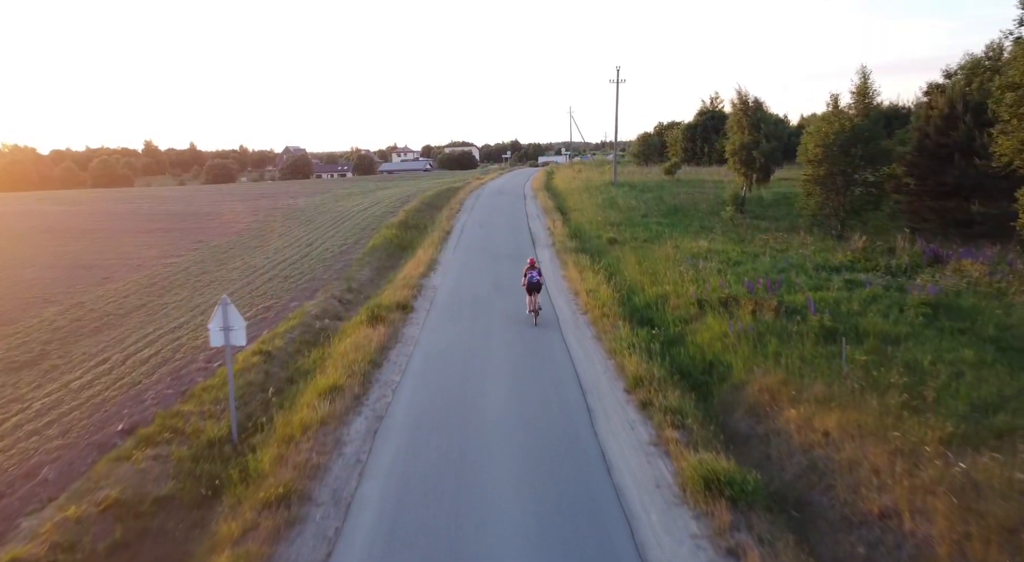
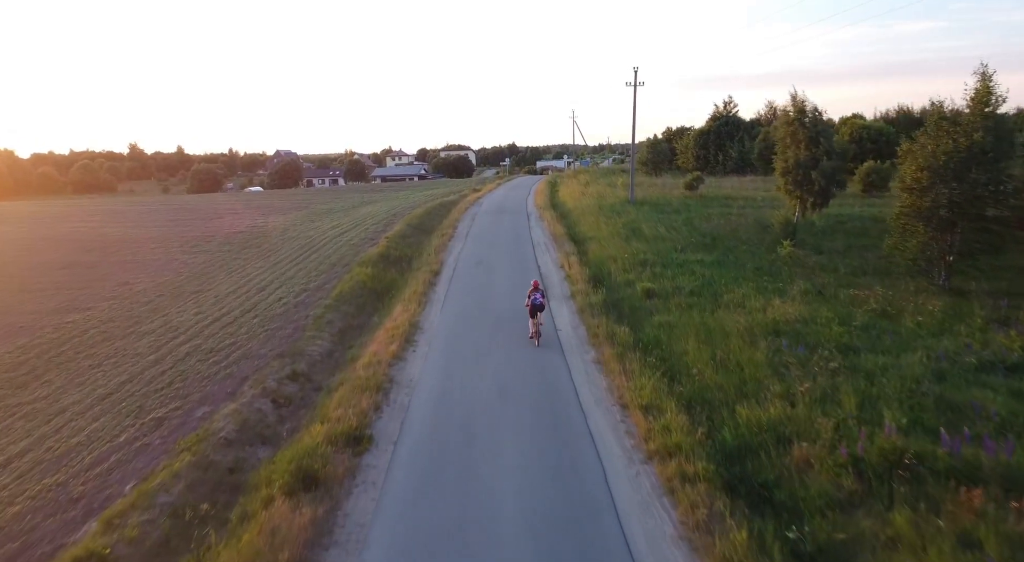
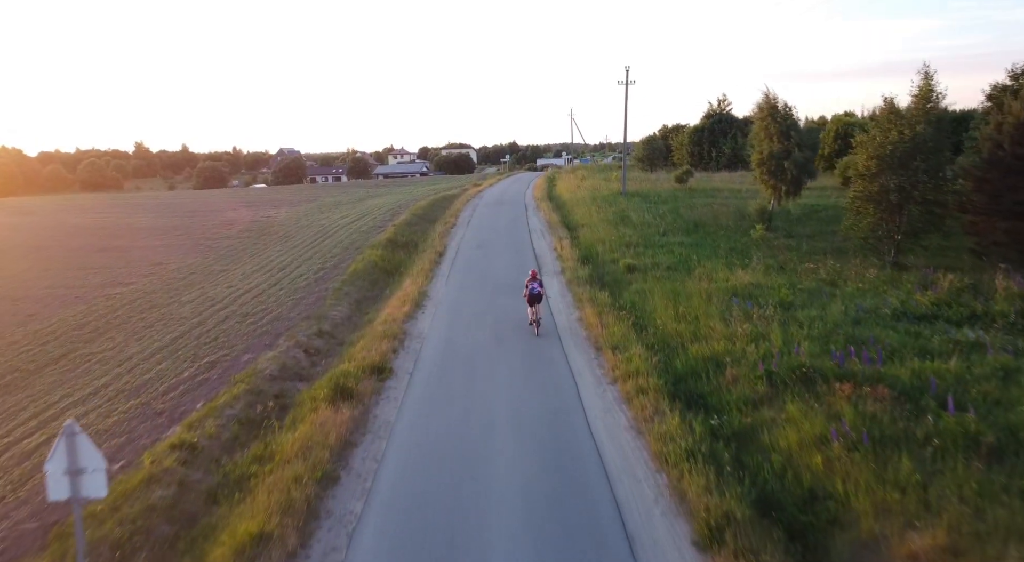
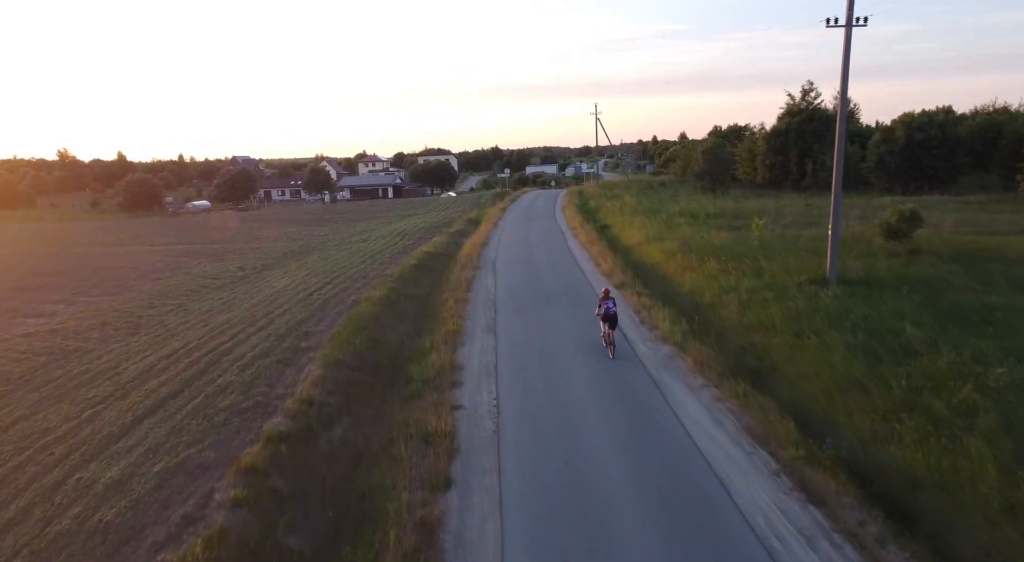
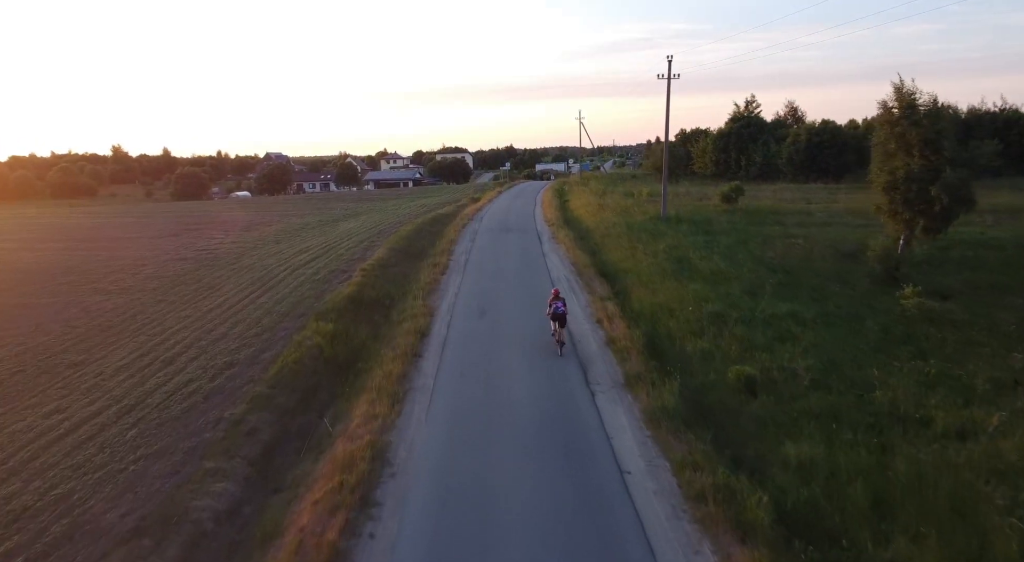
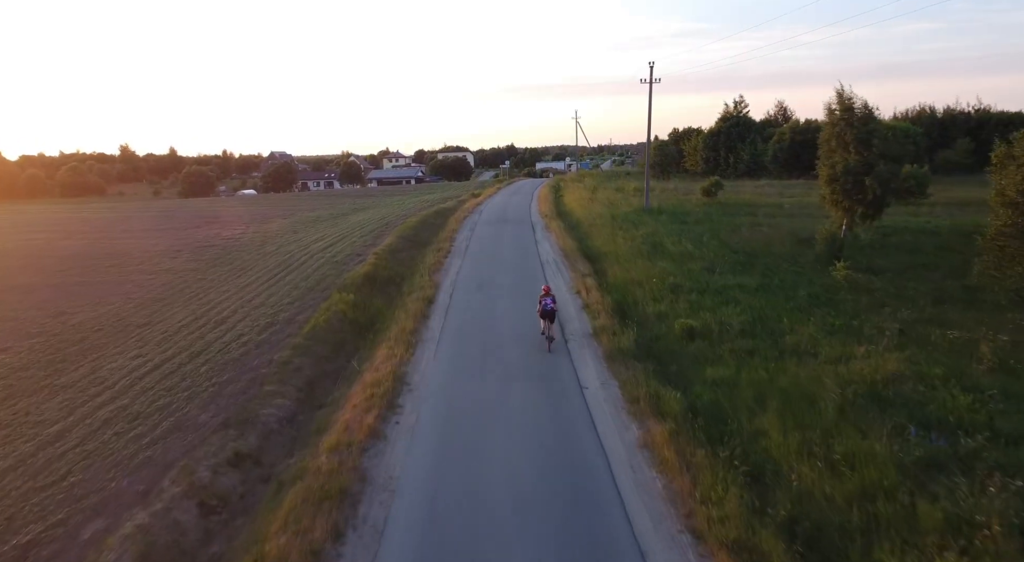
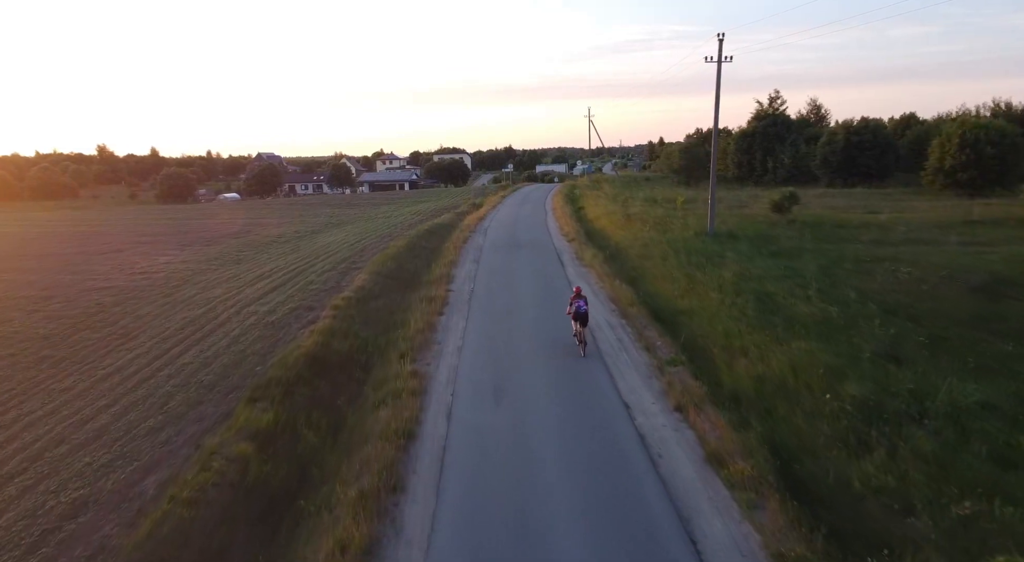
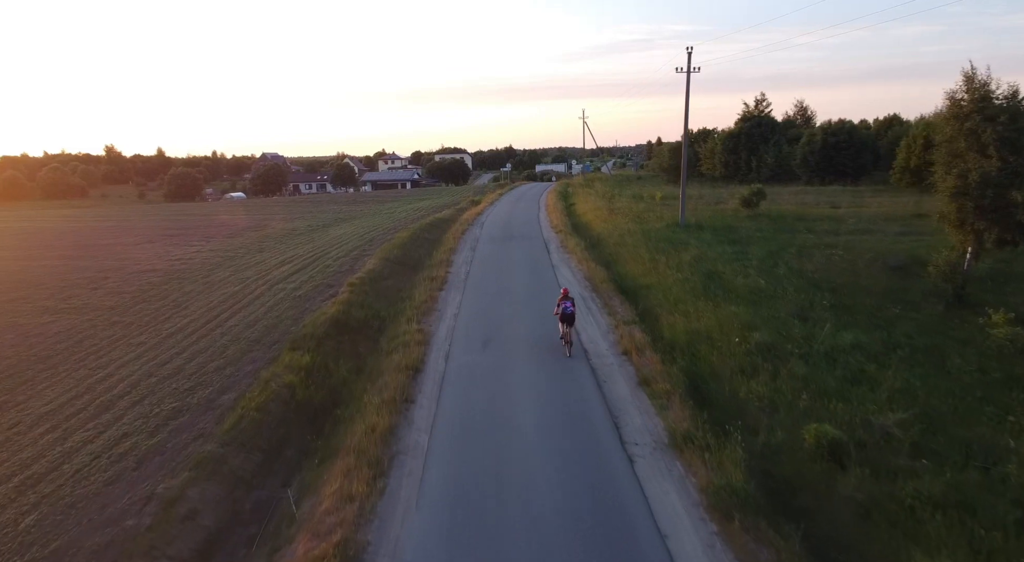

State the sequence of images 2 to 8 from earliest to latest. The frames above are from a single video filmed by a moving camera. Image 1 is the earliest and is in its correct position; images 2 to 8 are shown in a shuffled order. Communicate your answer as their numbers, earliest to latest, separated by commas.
3, 2, 6, 5, 8, 7, 4
